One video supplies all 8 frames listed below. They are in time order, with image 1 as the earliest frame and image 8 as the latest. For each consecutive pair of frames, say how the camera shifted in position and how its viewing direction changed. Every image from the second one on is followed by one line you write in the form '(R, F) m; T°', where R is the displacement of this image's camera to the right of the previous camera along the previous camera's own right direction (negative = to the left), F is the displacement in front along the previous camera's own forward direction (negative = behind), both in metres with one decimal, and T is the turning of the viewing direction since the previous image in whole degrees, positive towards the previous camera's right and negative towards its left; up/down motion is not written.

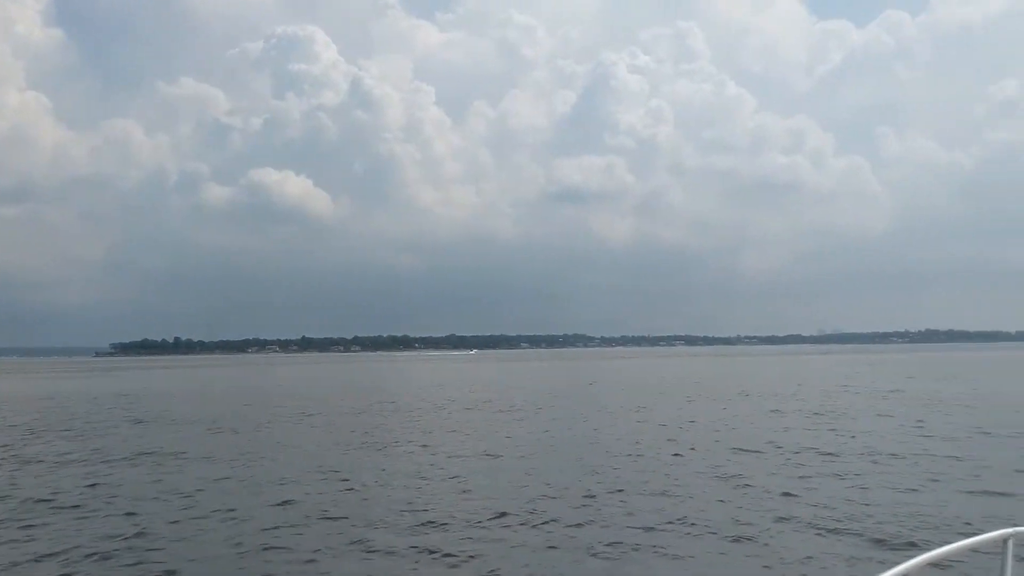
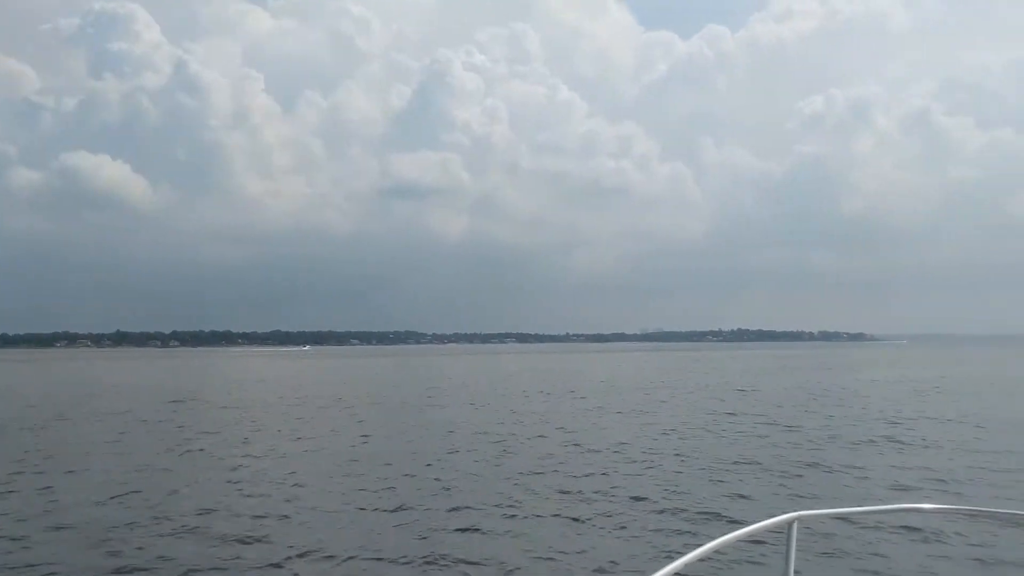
(0.0, +0.1) m; +12°
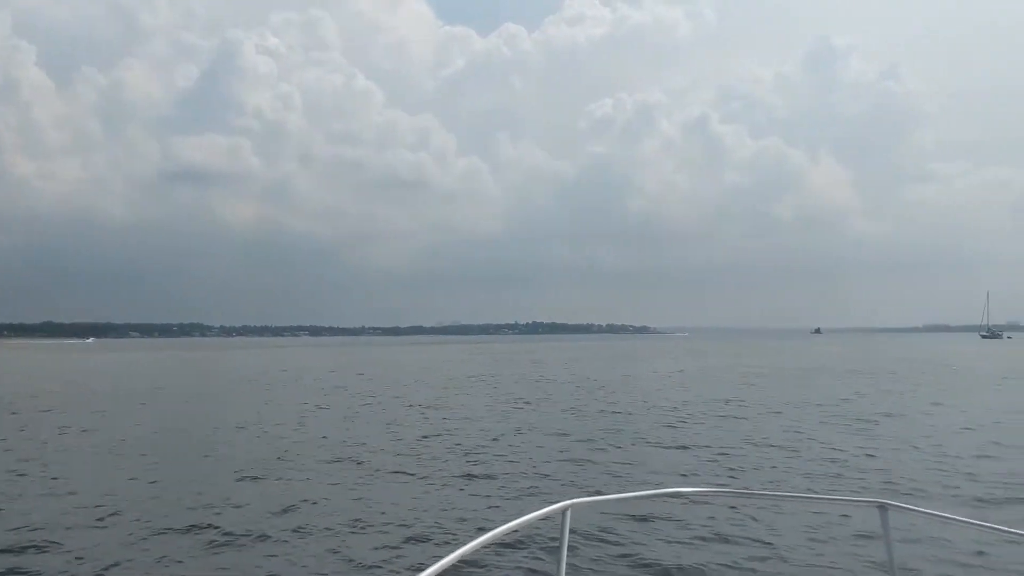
(+0.4, +1.2) m; +14°
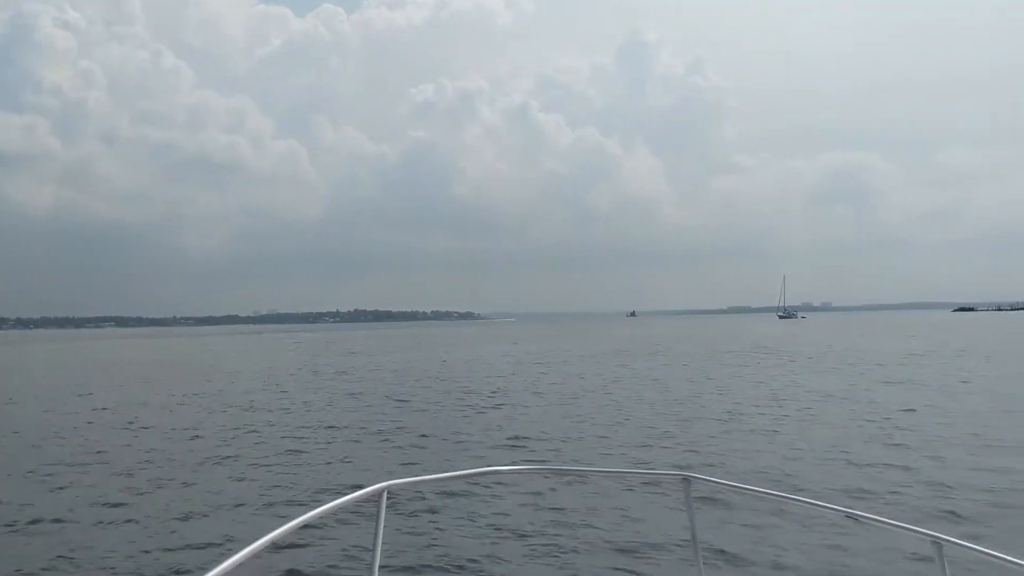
(-1.4, -1.9) m; -11°
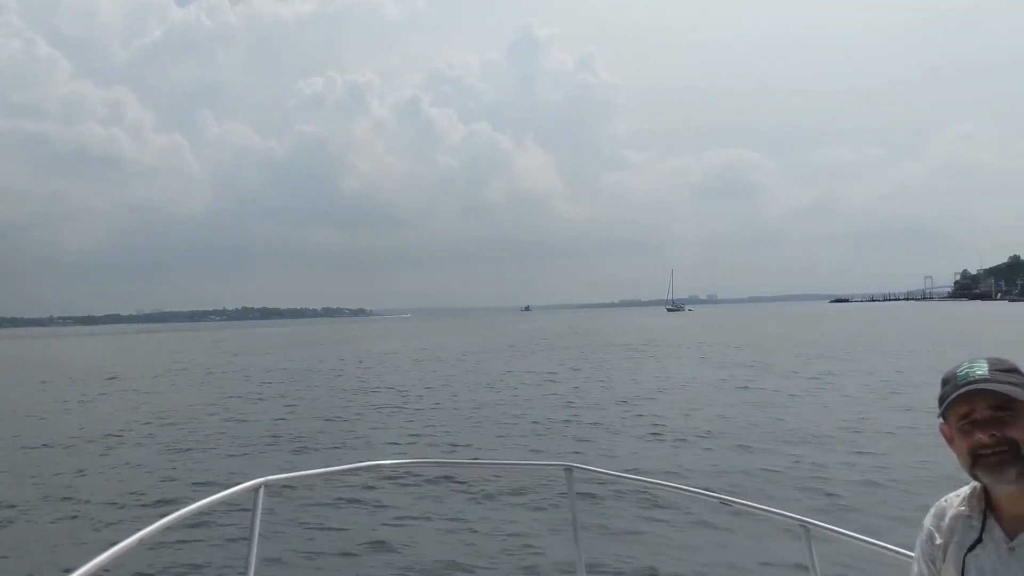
(+0.1, +0.1) m; +7°
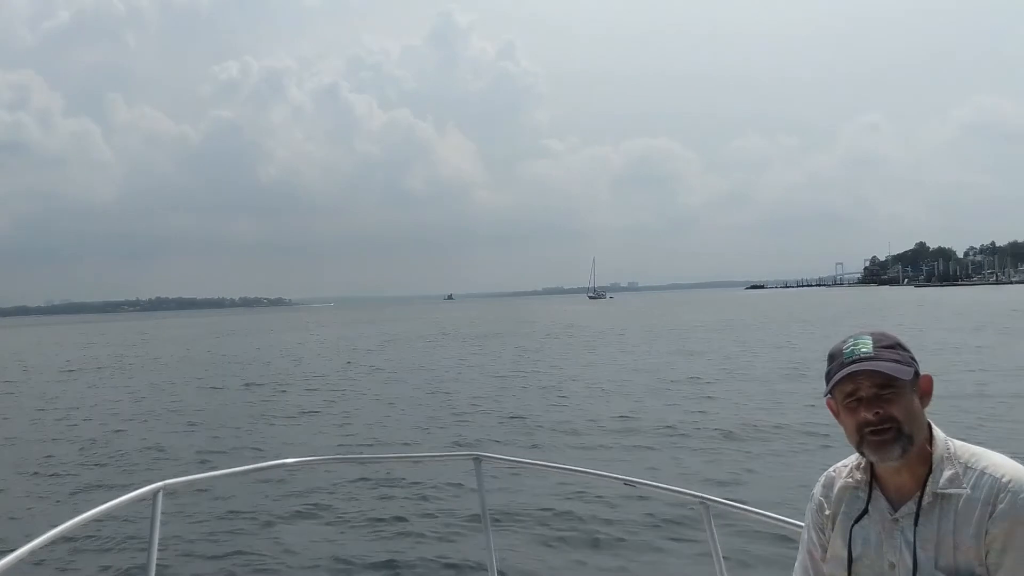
(+0.1, 0.0) m; +5°
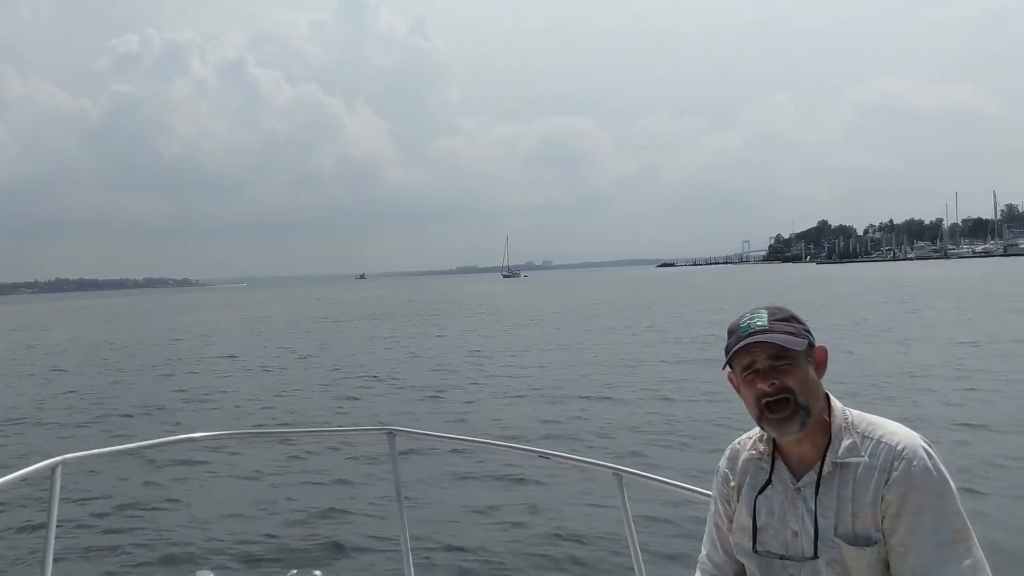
(0.0, +0.1) m; +6°
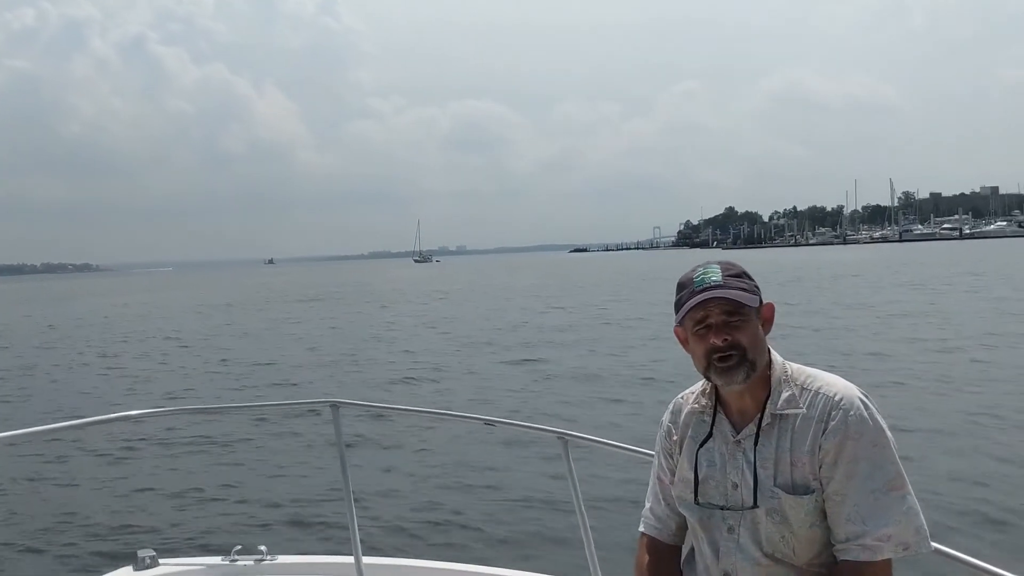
(-0.1, 0.0) m; +6°
